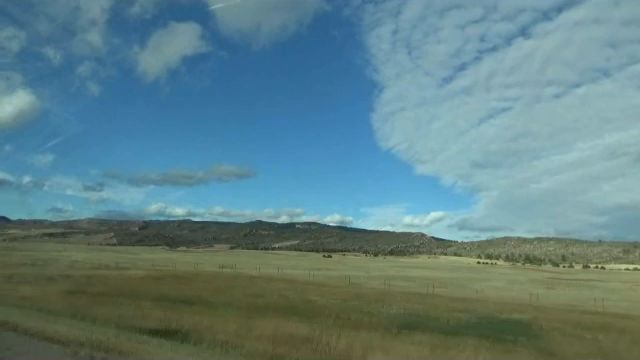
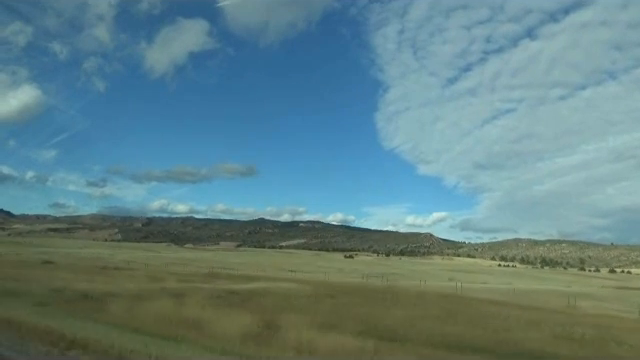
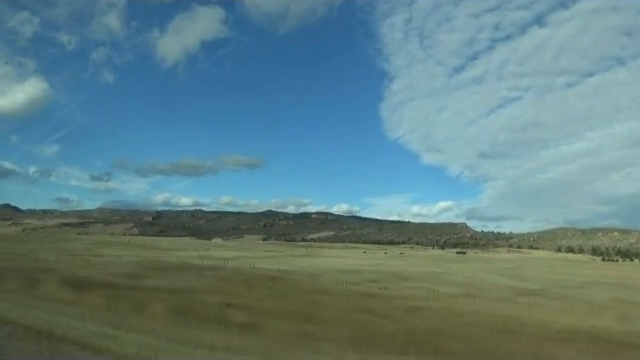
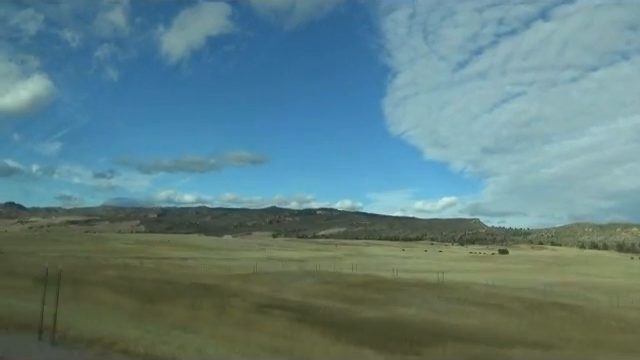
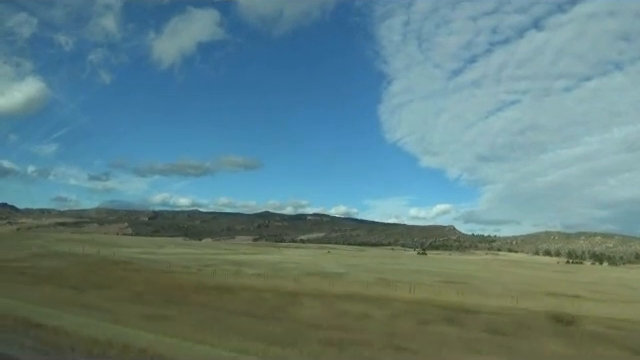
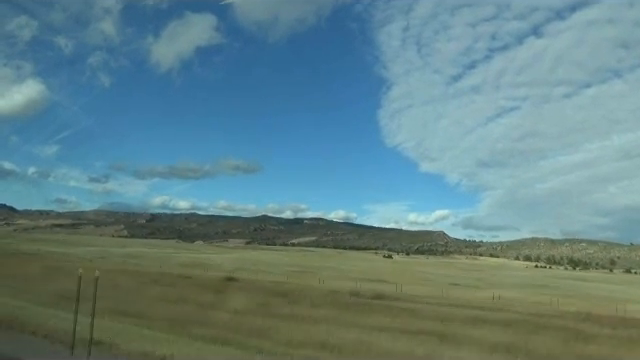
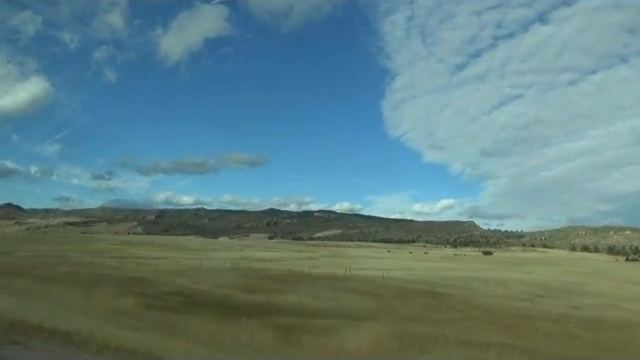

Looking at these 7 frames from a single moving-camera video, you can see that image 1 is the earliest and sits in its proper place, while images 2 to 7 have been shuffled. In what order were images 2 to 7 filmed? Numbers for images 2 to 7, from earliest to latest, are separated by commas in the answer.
2, 6, 5, 3, 7, 4
